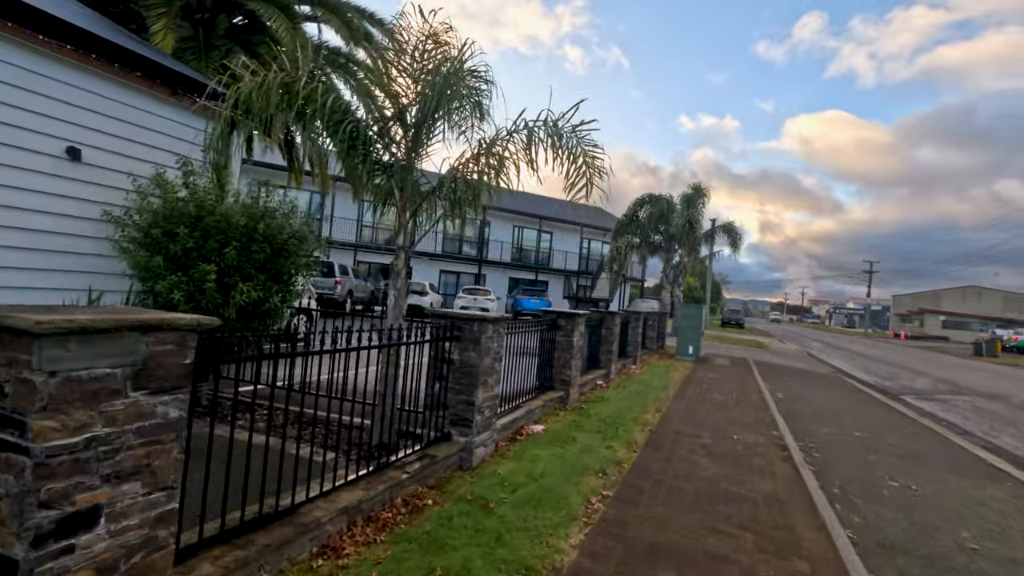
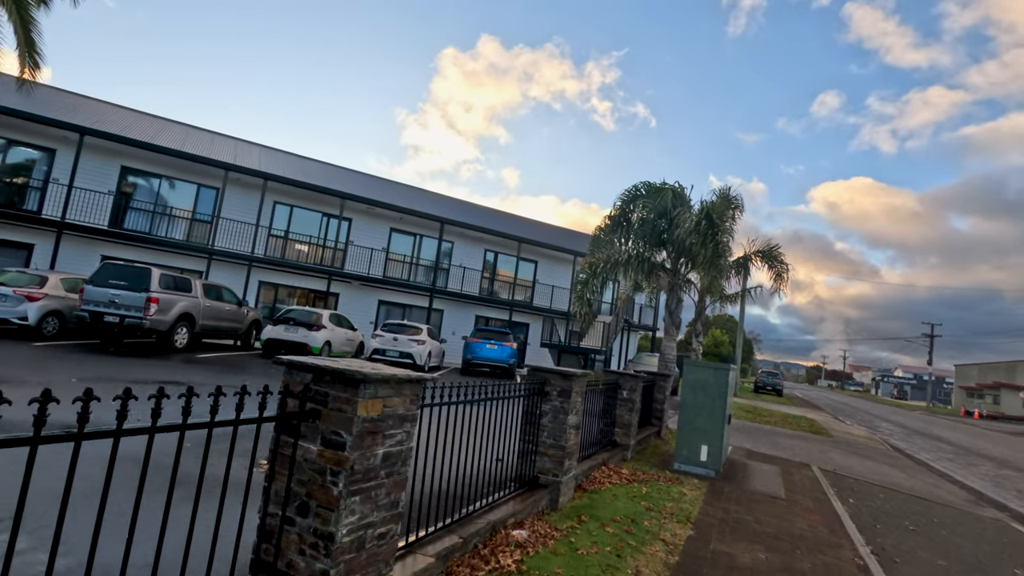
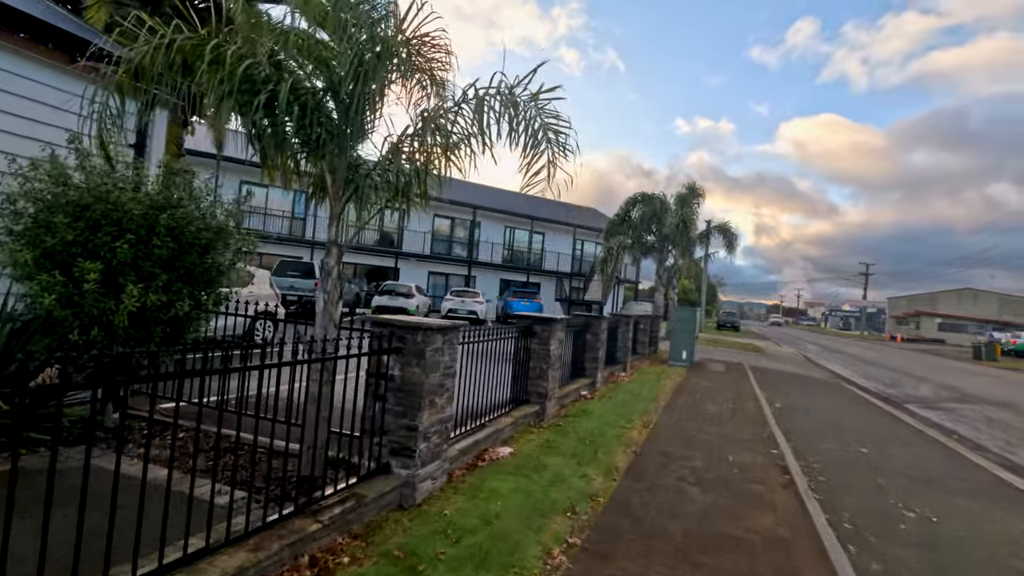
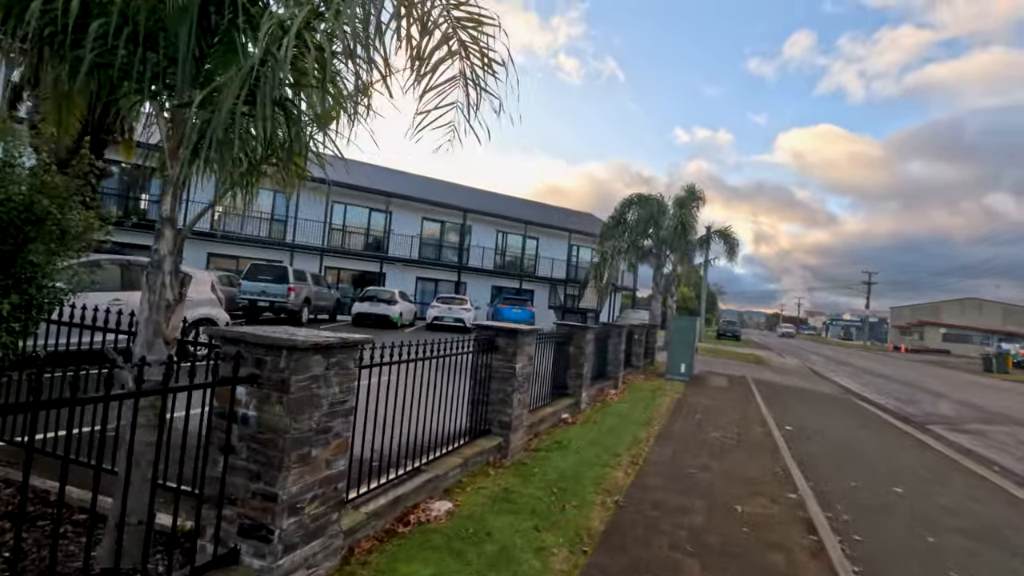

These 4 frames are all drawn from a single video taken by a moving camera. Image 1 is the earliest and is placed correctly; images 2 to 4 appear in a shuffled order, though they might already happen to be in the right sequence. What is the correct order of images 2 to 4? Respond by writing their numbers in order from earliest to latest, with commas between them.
3, 4, 2
